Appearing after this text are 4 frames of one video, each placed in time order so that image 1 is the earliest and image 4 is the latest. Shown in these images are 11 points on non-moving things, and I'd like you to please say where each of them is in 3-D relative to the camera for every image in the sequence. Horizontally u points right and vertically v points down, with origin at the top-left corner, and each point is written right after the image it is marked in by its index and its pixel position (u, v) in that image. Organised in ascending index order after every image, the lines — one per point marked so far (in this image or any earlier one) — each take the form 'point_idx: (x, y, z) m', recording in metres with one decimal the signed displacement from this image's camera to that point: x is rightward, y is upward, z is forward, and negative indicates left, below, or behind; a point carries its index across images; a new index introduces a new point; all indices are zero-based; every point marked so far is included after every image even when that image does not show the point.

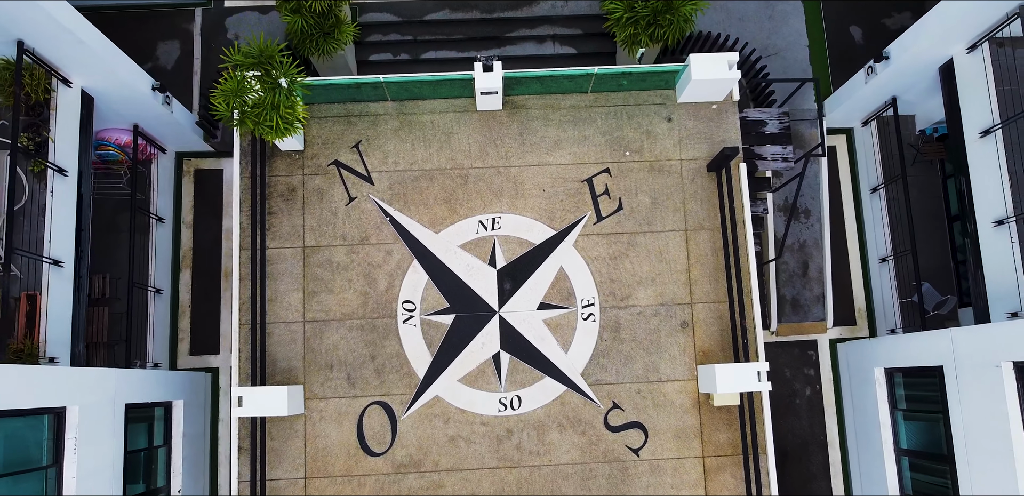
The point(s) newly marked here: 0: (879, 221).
0: (+5.1, +0.4, +11.4) m
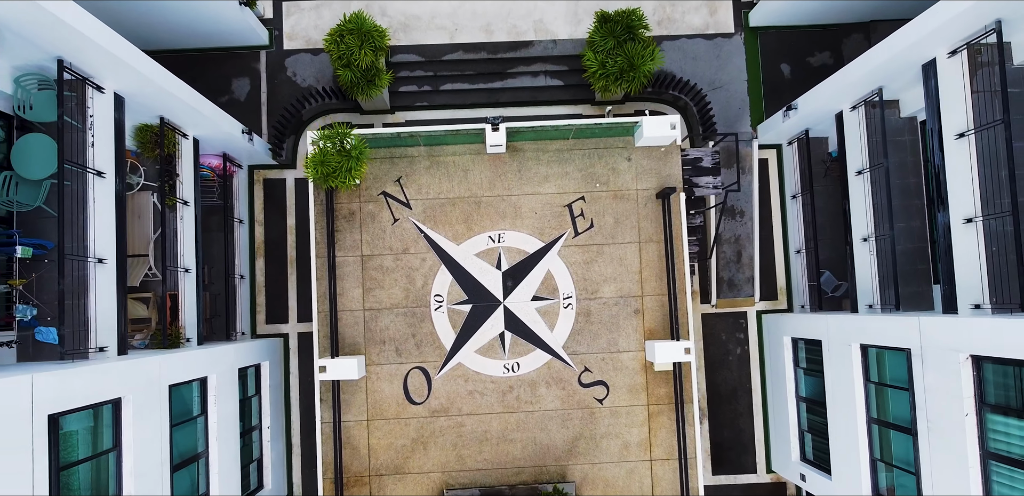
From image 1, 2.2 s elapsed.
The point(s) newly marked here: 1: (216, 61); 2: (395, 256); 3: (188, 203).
0: (+5.1, +0.5, +14.7) m
1: (-5.4, +3.4, +14.8) m
2: (-1.8, -0.1, +12.3) m
3: (-4.8, +0.7, +12.0) m
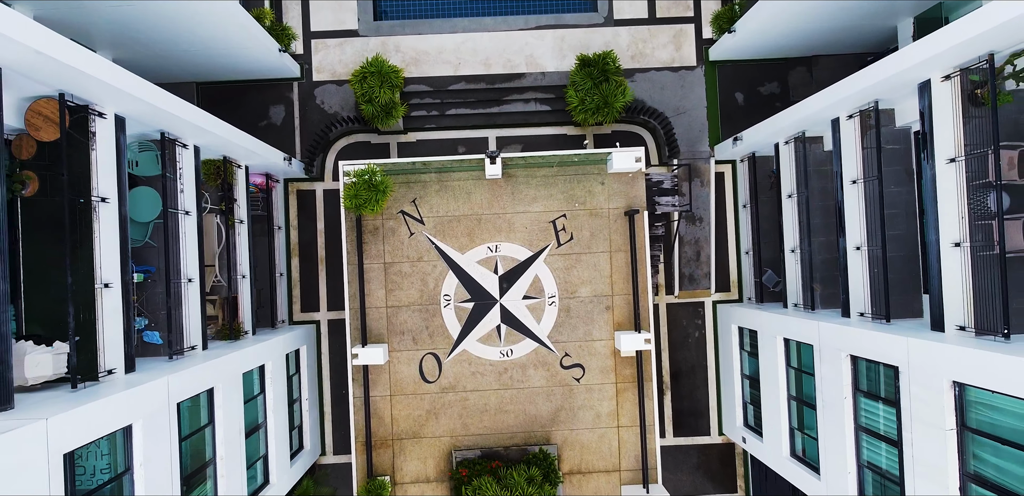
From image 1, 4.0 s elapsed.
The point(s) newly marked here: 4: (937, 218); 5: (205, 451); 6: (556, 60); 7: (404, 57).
0: (+5.0, +0.5, +17.5) m
1: (-5.5, +3.4, +17.4) m
2: (-1.9, -0.3, +15.2) m
3: (-4.9, +0.5, +14.8) m
4: (+5.3, +0.4, +10.1) m
5: (-4.3, -2.9, +11.5) m
6: (+1.0, +4.1, +17.6) m
7: (-2.3, +4.1, +17.5) m
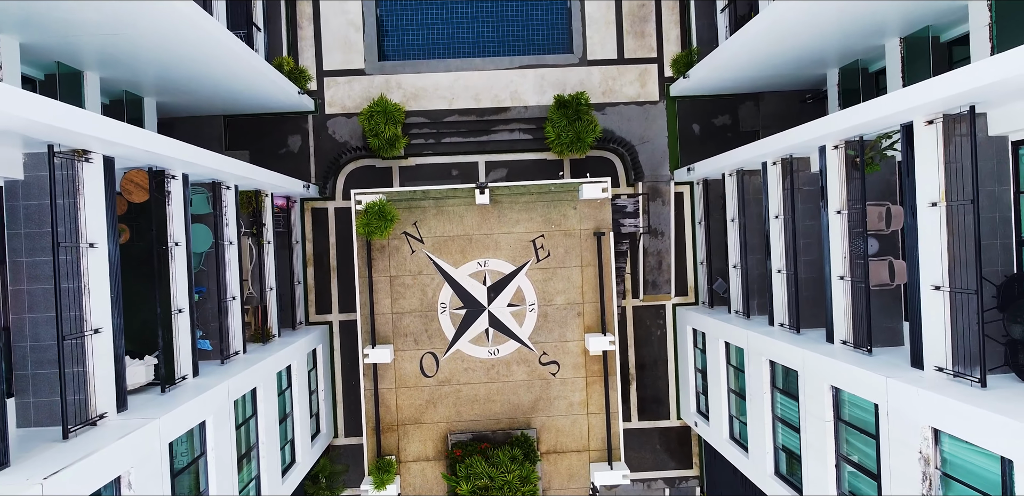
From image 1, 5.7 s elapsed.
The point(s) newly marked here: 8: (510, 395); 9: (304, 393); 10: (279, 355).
0: (+4.7, +0.2, +20.3) m
1: (-5.8, +3.1, +20.0) m
2: (-2.2, -0.6, +17.9) m
3: (-5.2, +0.1, +17.5) m
4: (+5.0, -0.1, +12.9) m
5: (-4.6, -3.3, +14.3) m
6: (+0.6, +3.8, +20.2) m
7: (-2.7, +3.8, +20.1) m
8: (0.0, -3.3, +18.0) m
9: (-4.5, -3.1, +17.5) m
10: (-4.5, -2.1, +15.7) m
